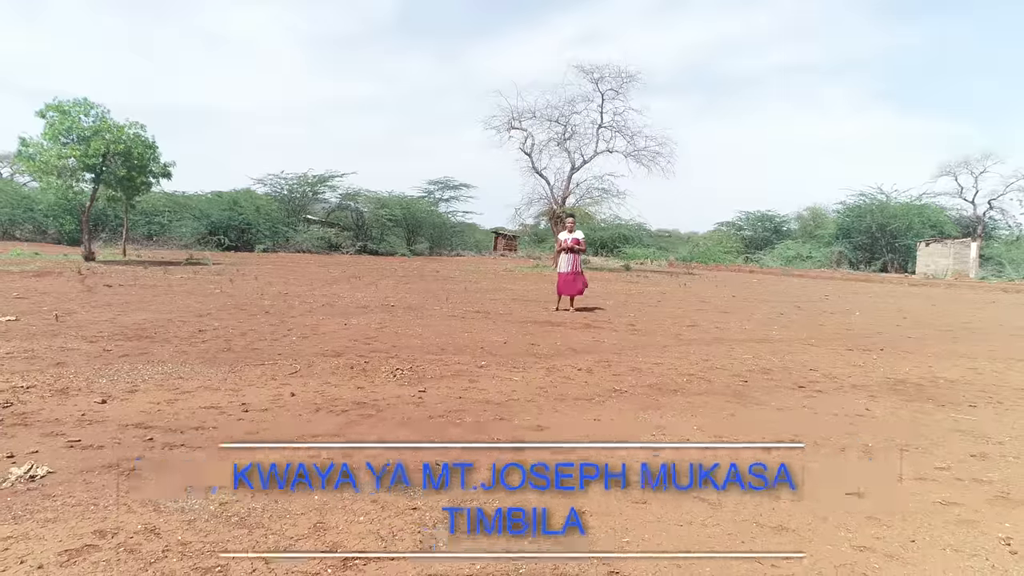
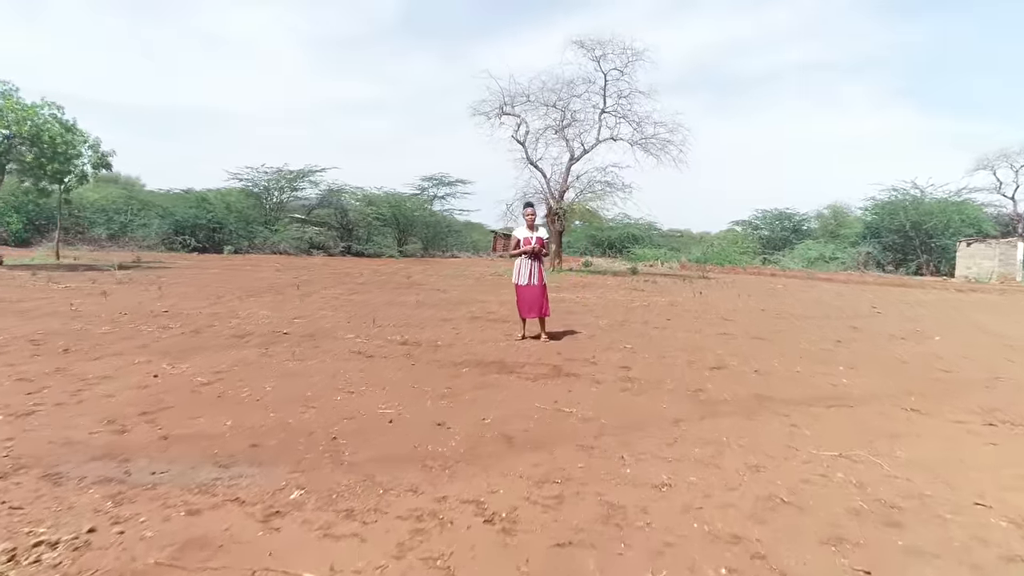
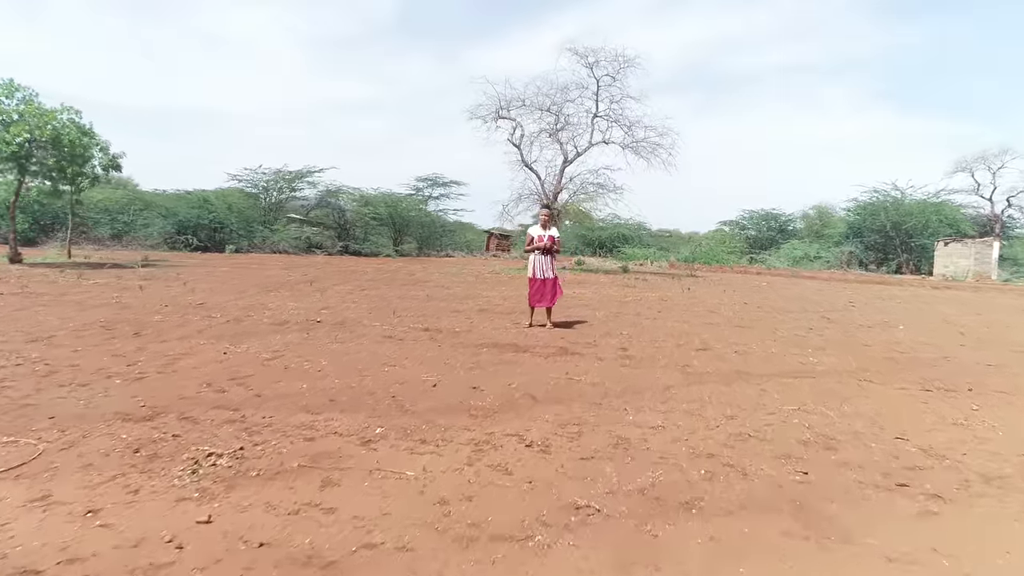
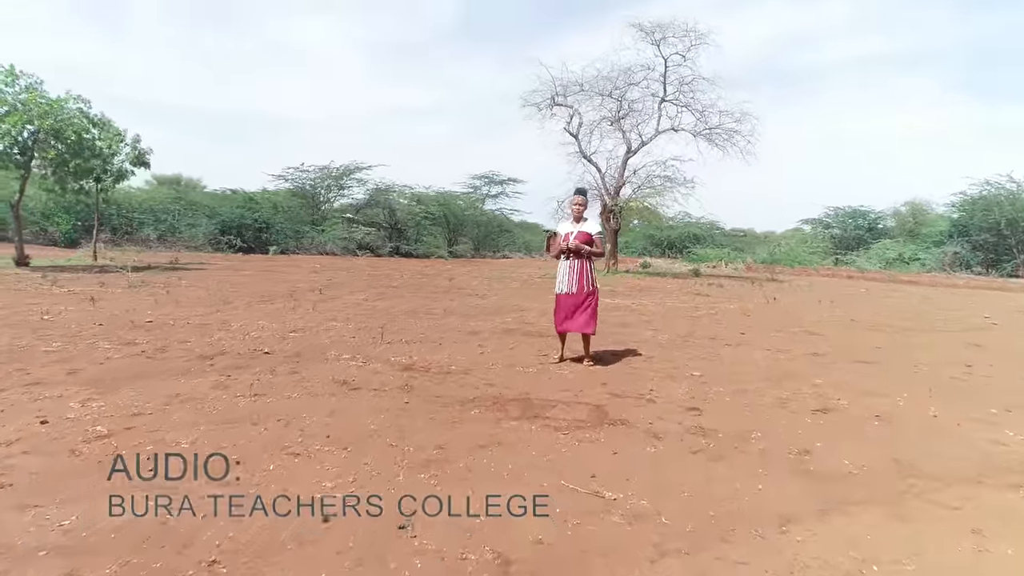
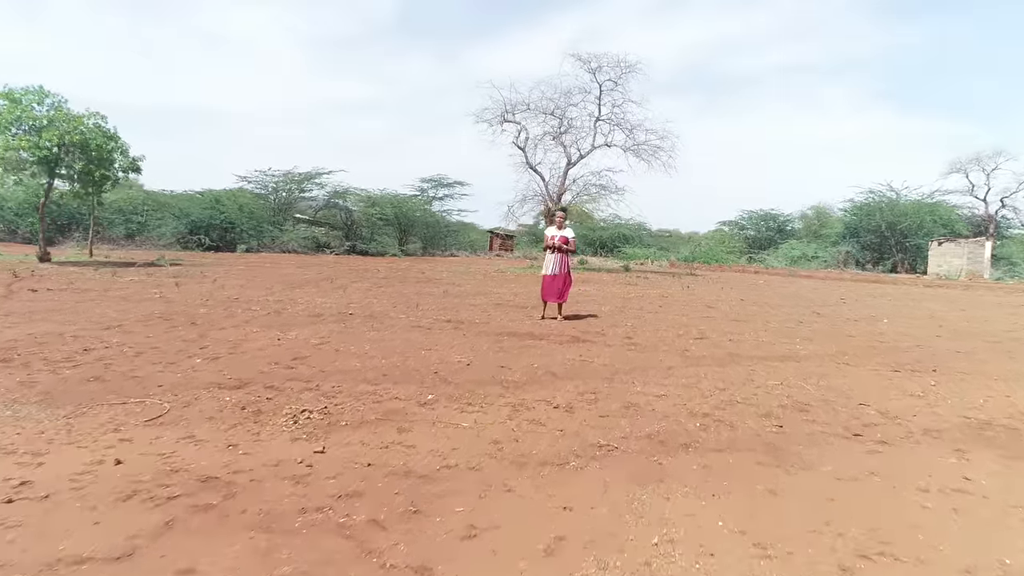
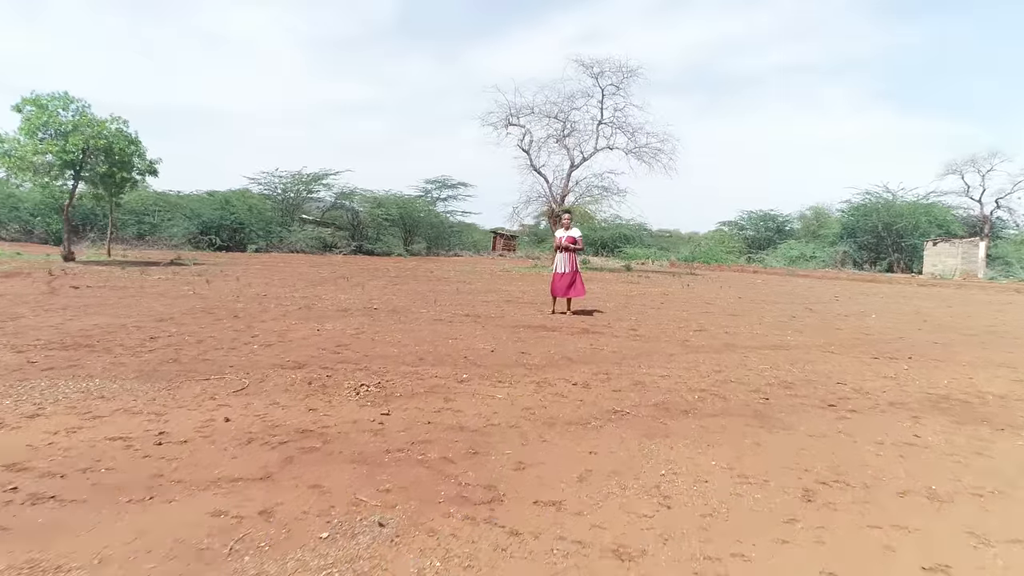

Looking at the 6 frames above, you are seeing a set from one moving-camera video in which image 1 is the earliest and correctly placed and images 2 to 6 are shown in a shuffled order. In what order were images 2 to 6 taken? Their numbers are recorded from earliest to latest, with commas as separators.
6, 5, 3, 2, 4
